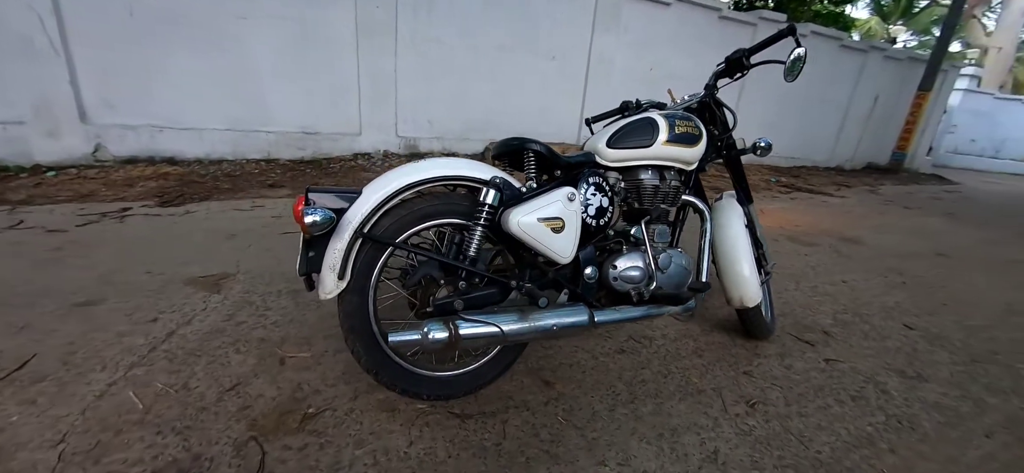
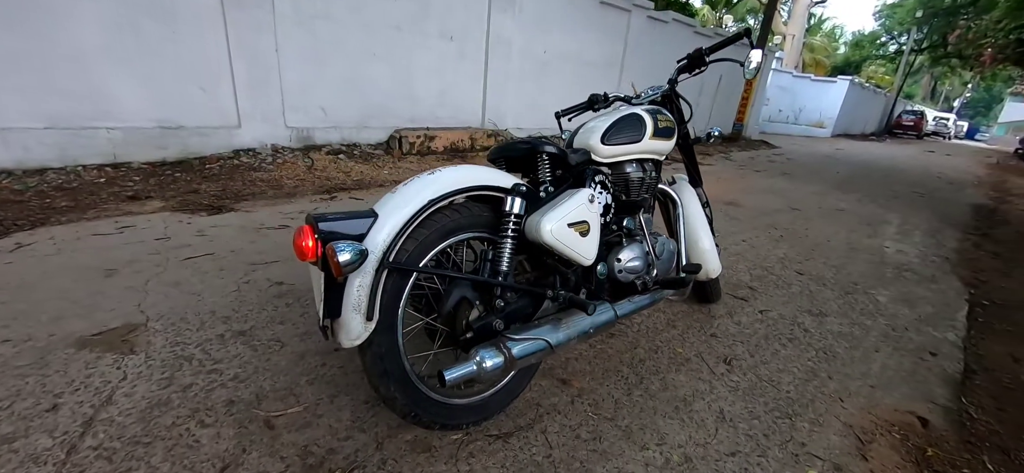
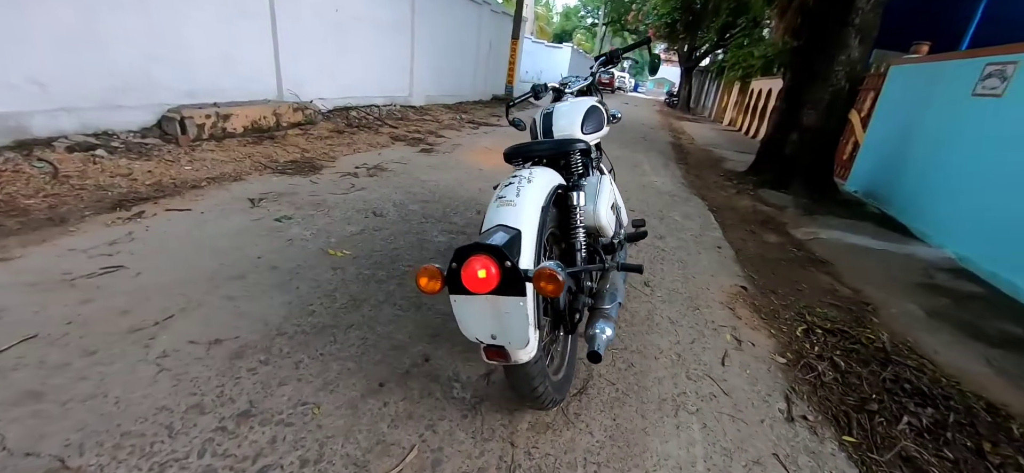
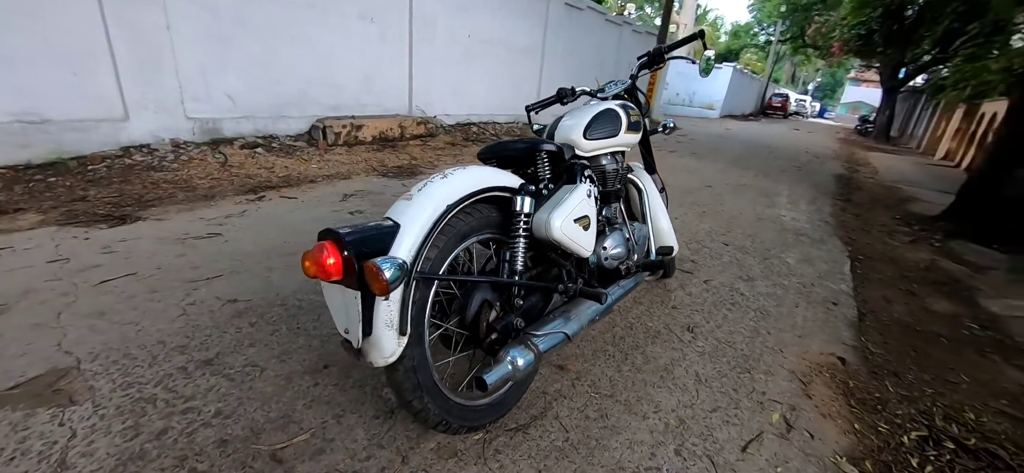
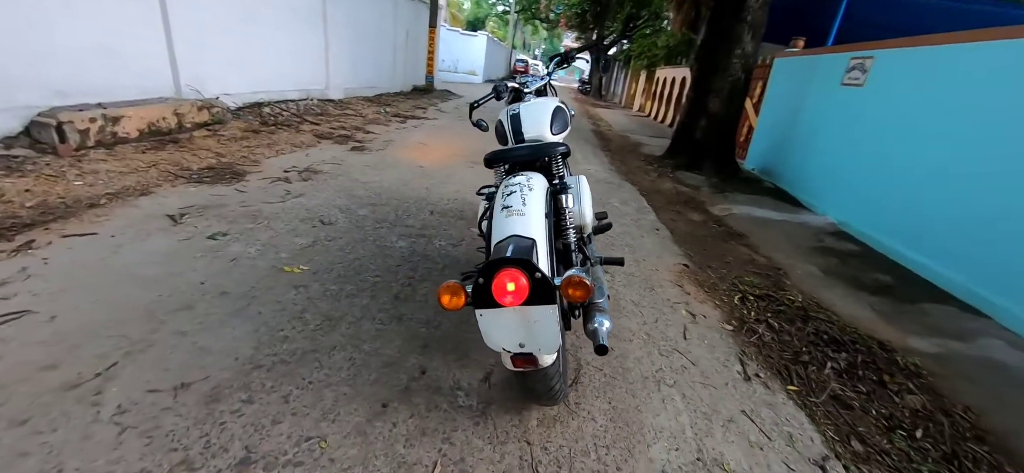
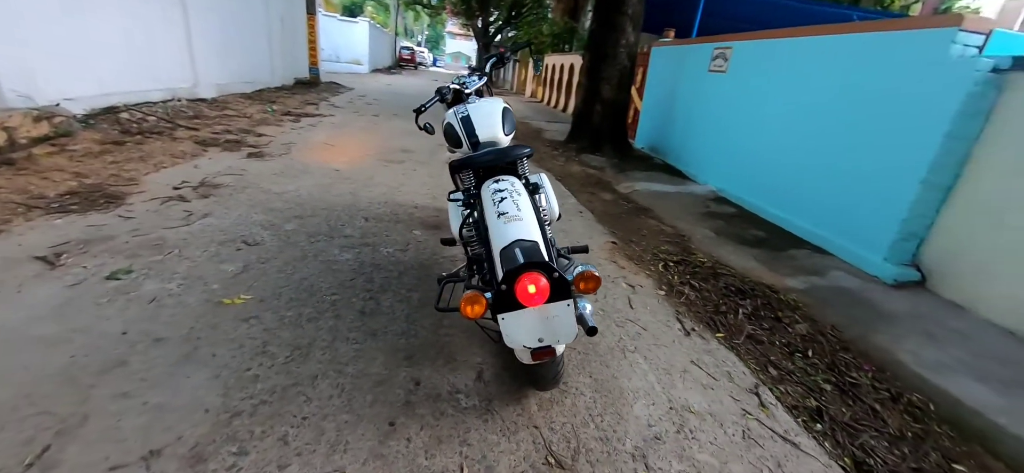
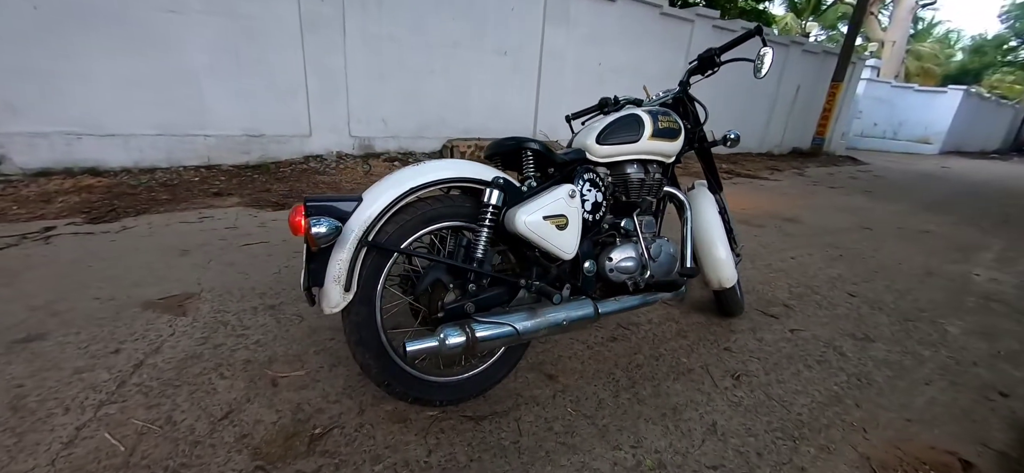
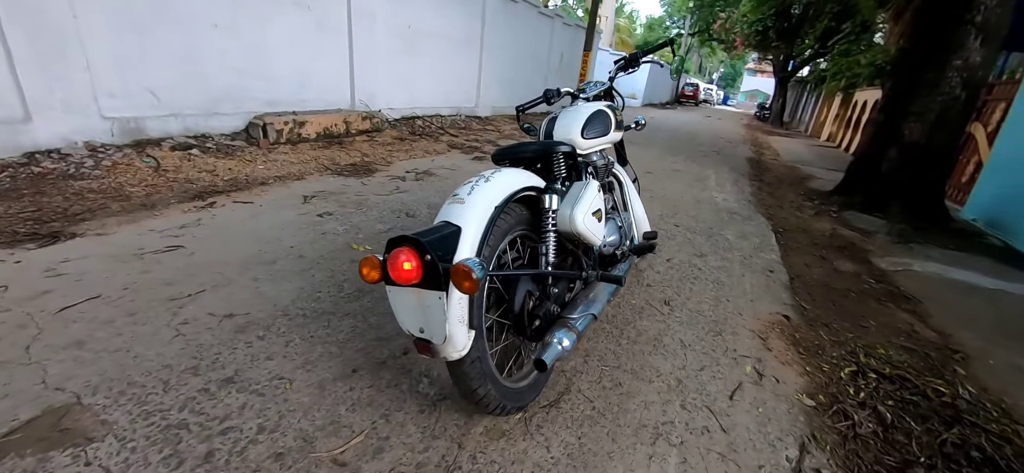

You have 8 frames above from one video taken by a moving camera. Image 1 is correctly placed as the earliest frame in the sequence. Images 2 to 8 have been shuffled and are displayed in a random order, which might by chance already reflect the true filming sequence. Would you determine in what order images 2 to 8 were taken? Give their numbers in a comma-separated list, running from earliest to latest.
7, 2, 4, 8, 3, 5, 6
